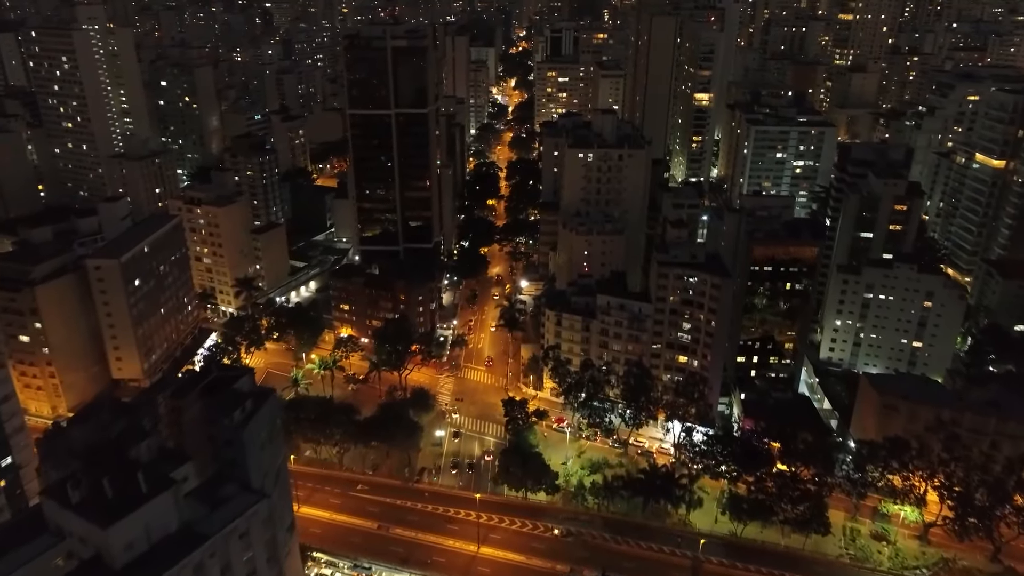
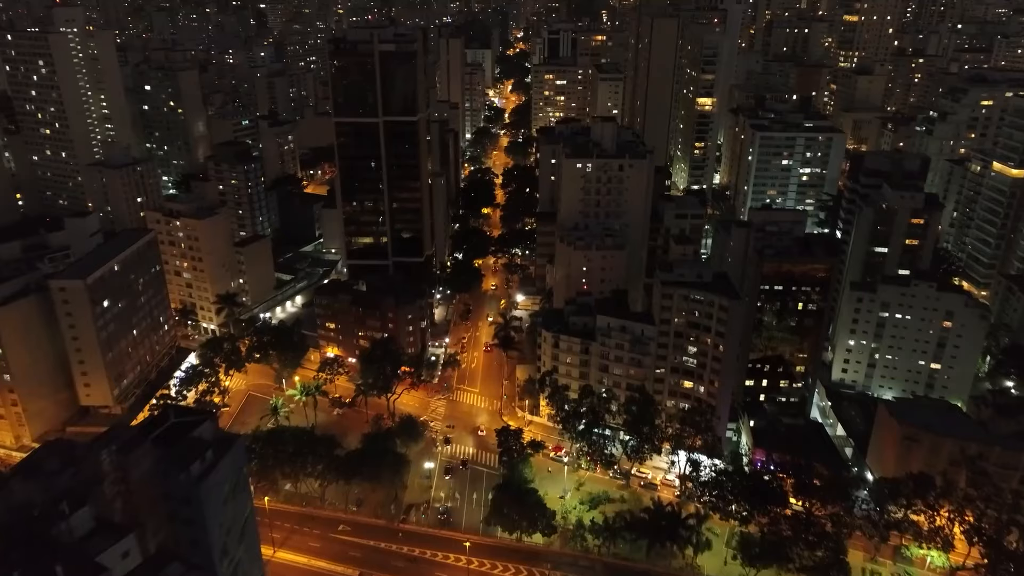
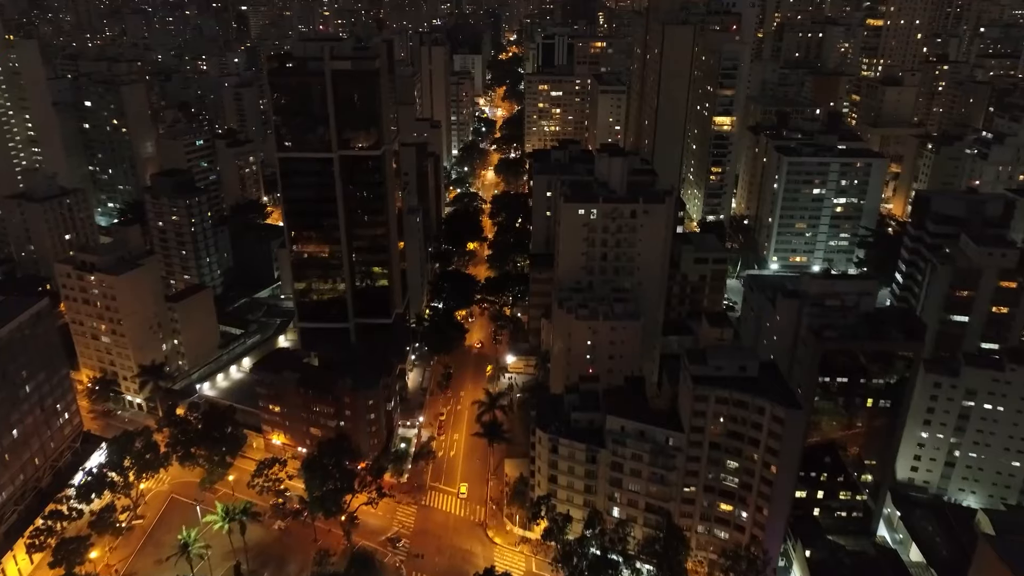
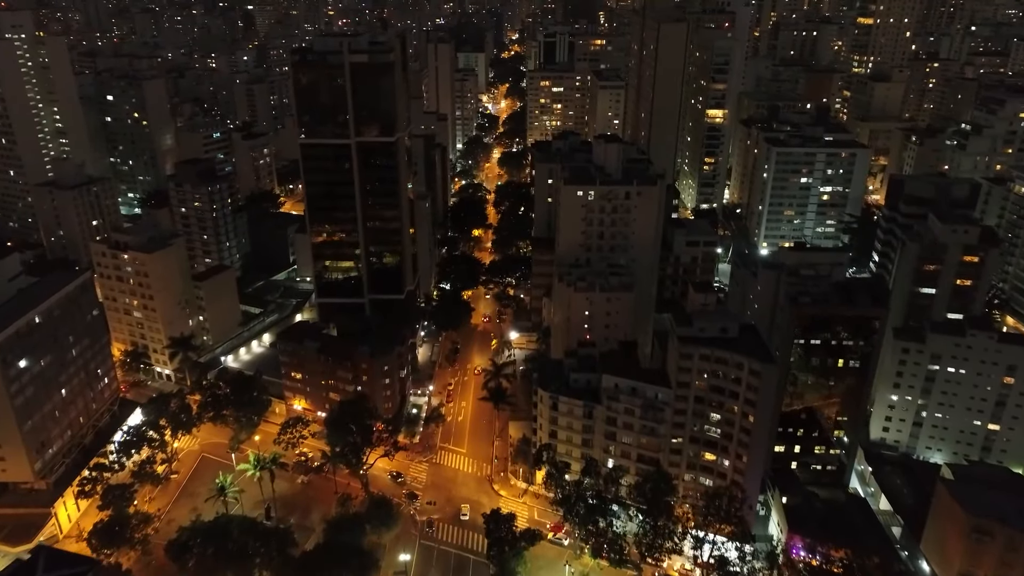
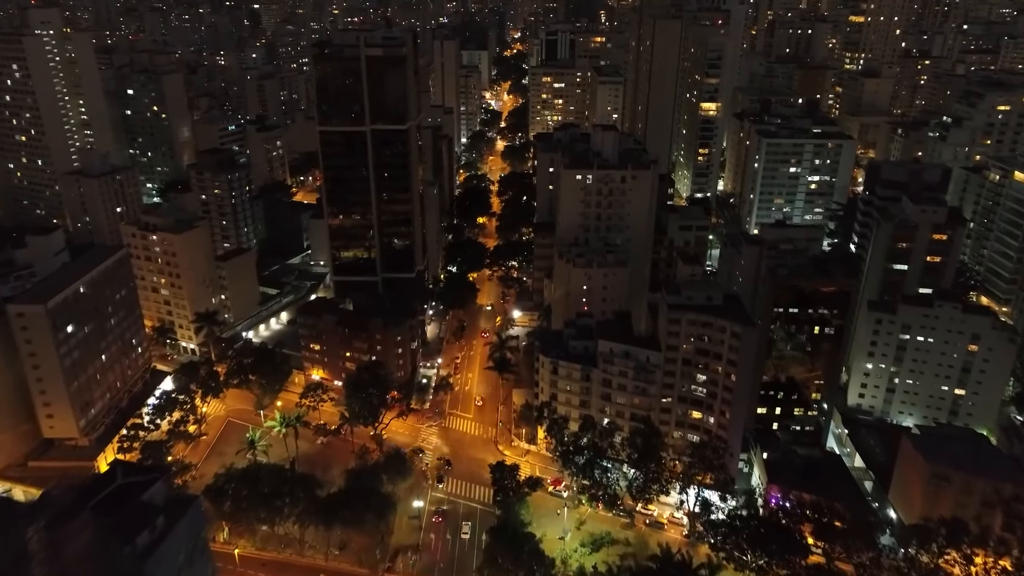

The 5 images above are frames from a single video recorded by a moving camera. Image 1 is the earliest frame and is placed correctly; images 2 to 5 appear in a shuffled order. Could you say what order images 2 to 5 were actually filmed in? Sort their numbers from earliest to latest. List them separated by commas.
2, 5, 4, 3
